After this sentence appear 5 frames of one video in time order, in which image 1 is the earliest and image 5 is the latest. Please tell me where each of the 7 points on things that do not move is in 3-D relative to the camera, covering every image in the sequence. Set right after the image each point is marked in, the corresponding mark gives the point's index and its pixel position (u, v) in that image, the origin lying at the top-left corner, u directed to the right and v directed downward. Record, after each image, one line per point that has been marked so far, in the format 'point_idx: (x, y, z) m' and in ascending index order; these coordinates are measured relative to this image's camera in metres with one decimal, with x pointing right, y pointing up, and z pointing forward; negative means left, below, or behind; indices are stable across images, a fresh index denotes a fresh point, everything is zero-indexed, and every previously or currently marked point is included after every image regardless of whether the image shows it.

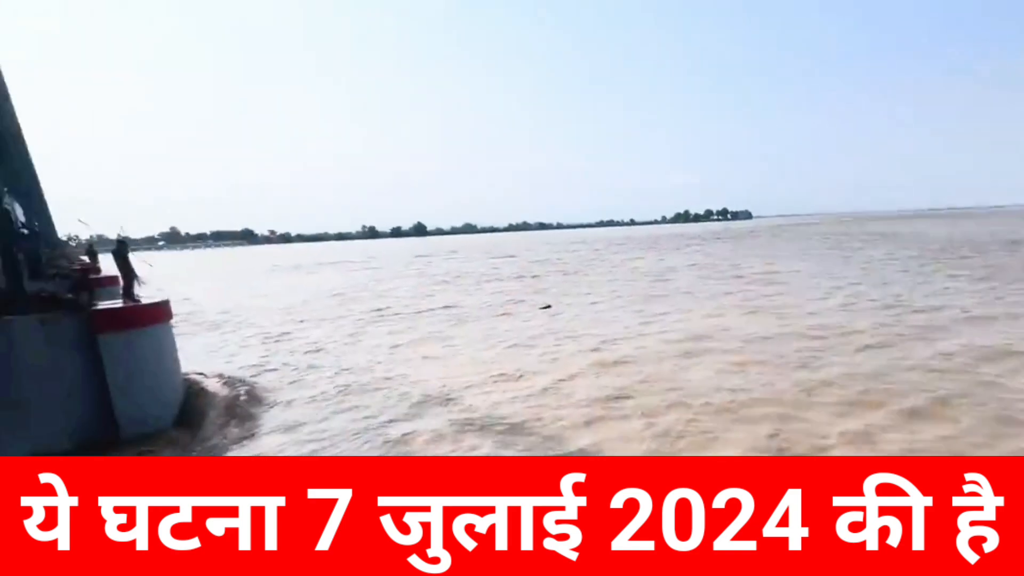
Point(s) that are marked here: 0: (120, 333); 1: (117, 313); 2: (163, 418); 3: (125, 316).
0: (-4.5, -0.5, +7.3) m
1: (-4.6, -0.3, +7.4) m
2: (-4.2, -1.6, +7.7) m
3: (-4.5, -0.3, +7.4) m
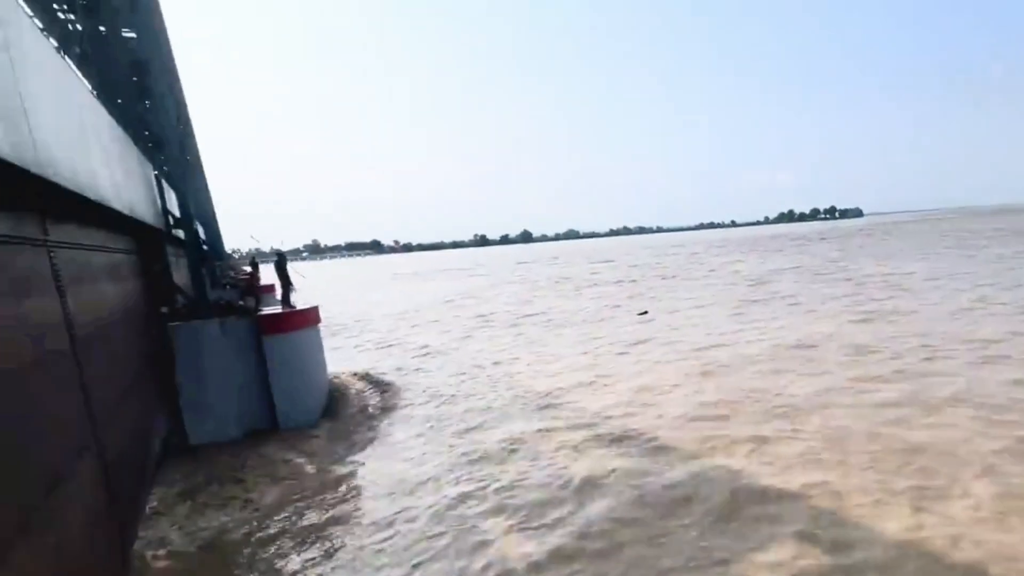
0: (-3.0, -0.6, +8.3) m
1: (-3.1, -0.4, +8.3) m
2: (-2.7, -1.7, +8.6) m
3: (-3.0, -0.4, +8.3) m
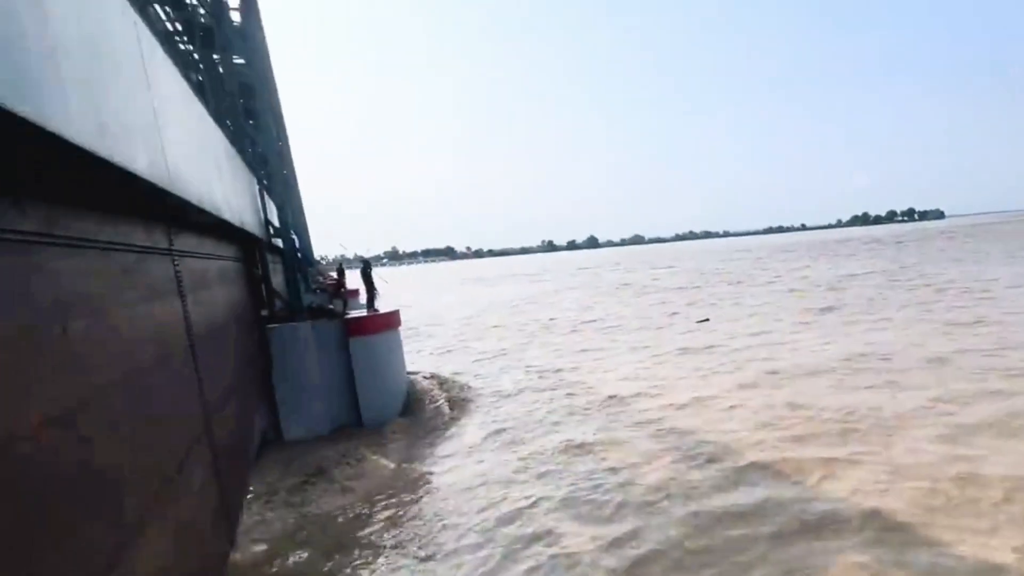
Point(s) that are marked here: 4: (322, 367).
0: (-2.1, -0.7, +8.8) m
1: (-2.1, -0.5, +8.8) m
2: (-1.7, -1.7, +9.1) m
3: (-2.0, -0.5, +8.8) m
4: (-2.6, -1.1, +8.6) m
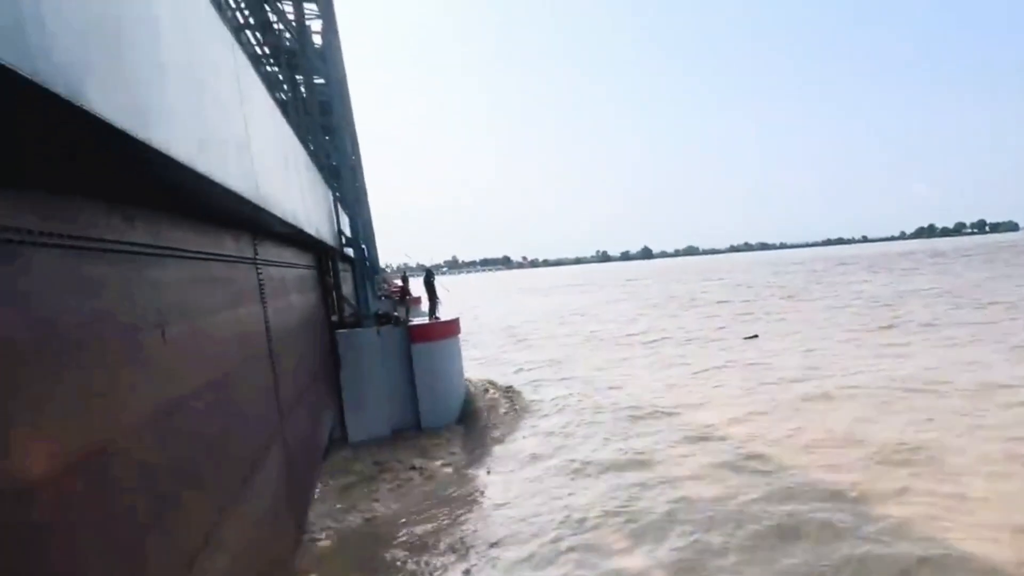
0: (-1.3, -0.8, +9.1) m
1: (-1.3, -0.6, +9.2) m
2: (-0.9, -1.9, +9.4) m
3: (-1.2, -0.6, +9.2) m
4: (-1.8, -1.2, +8.9) m
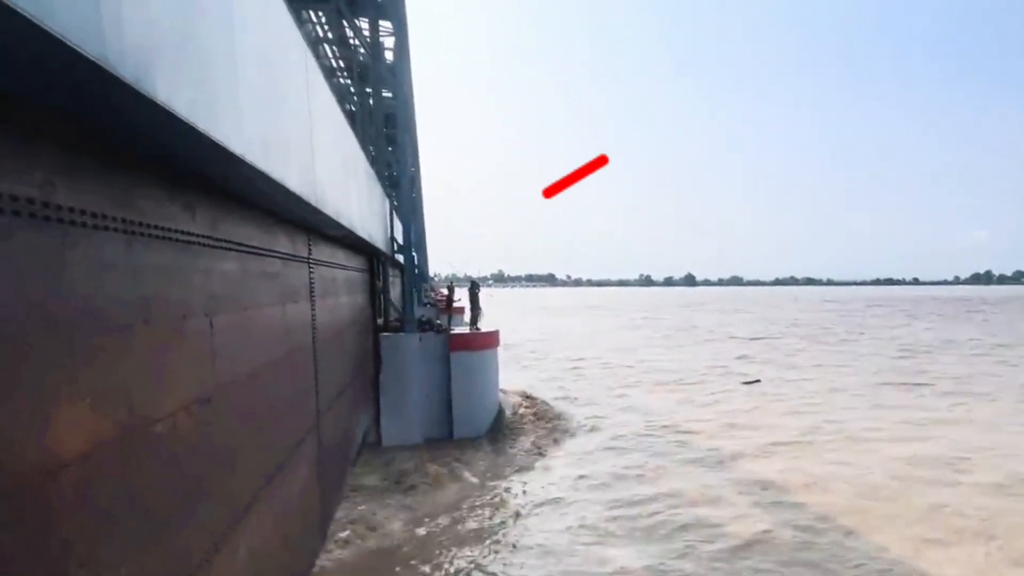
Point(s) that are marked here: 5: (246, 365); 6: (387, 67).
0: (-0.7, -0.9, +9.2) m
1: (-0.8, -0.7, +9.2) m
2: (-0.4, -2.0, +9.4) m
3: (-0.7, -0.8, +9.2) m
4: (-1.3, -1.2, +9.0) m
5: (-1.8, -0.6, +4.6) m
6: (-1.8, +3.2, +9.2) m
